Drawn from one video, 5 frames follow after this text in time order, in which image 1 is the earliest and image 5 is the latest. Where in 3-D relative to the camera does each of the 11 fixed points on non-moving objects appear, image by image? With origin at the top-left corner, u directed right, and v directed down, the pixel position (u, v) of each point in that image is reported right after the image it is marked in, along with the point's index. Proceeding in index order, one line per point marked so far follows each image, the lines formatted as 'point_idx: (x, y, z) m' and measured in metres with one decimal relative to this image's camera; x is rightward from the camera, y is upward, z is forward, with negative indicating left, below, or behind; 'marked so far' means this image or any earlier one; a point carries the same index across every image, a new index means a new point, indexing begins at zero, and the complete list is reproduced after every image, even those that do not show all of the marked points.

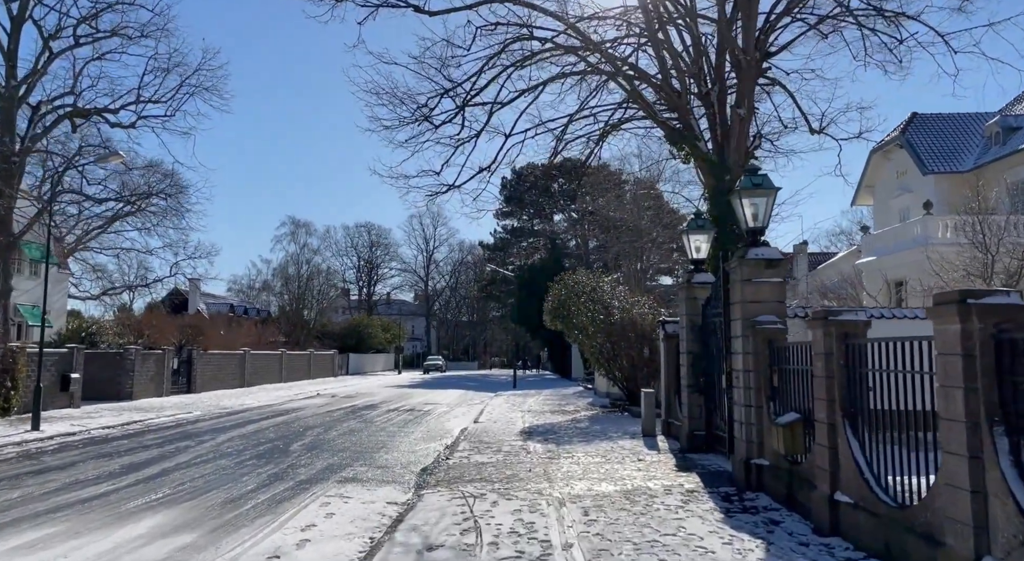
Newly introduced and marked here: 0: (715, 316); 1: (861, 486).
0: (+3.6, -0.6, +12.6) m
1: (+3.3, -2.0, +6.8) m
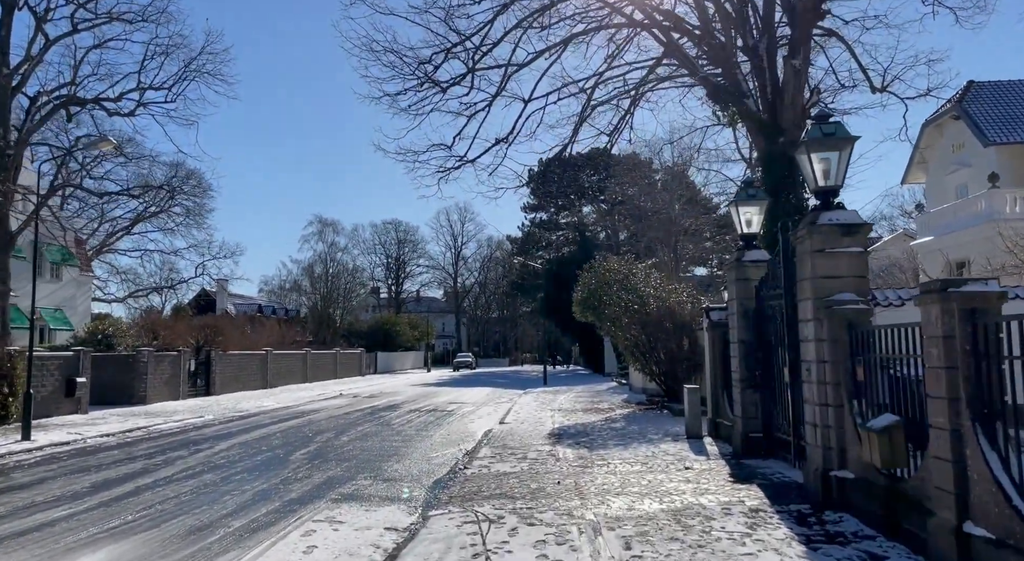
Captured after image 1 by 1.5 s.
0: (+4.0, -0.3, +10.7) m
1: (+3.5, -1.7, +4.9) m
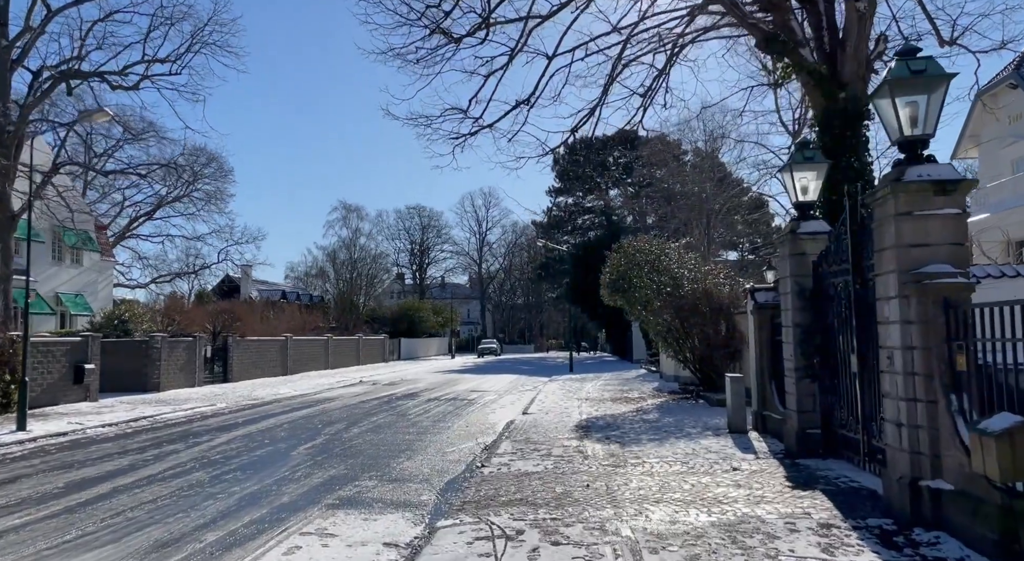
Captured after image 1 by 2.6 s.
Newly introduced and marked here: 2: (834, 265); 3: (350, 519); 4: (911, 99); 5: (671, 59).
0: (+4.3, +0.1, +9.3) m
1: (+3.5, -1.4, +3.5) m
2: (+4.3, +0.2, +9.4) m
3: (-1.7, -2.6, +7.7) m
4: (+3.9, +1.8, +6.9) m
5: (+2.8, +3.9, +12.6) m
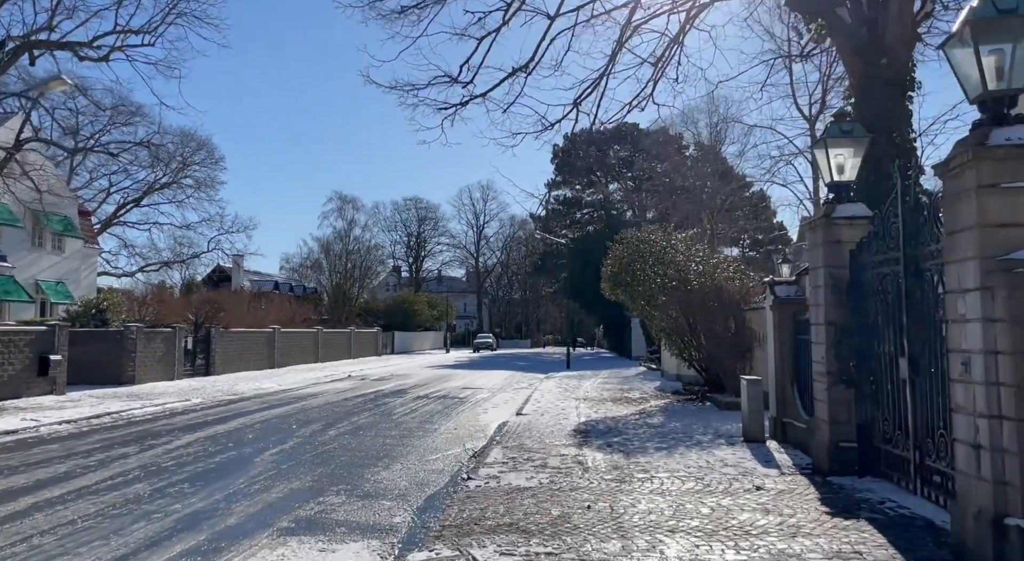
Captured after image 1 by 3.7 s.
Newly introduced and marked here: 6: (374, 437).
0: (+4.2, +0.2, +8.0) m
1: (+3.5, -1.4, +2.3) m
2: (+4.2, +0.3, +8.1) m
3: (-1.9, -2.4, +6.4) m
4: (+3.8, +1.9, +5.6) m
5: (+2.8, +4.1, +11.3) m
6: (-2.5, -2.9, +13.1) m
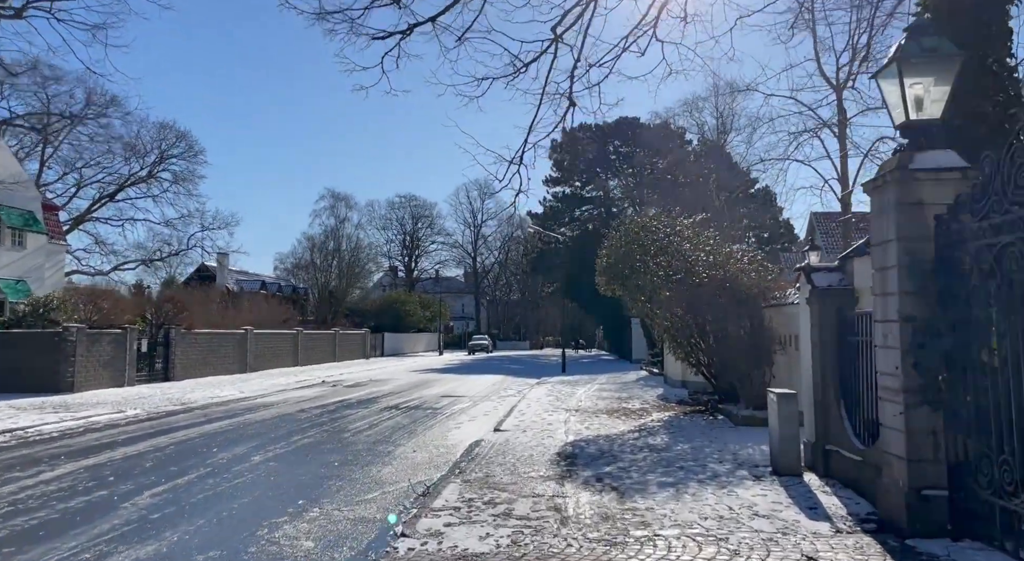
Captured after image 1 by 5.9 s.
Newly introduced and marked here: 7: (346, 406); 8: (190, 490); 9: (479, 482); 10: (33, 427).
0: (+3.7, +0.3, +5.4) m
1: (+2.9, -1.2, -0.3) m
2: (+3.7, +0.5, +5.5) m
3: (-2.4, -2.2, +3.8) m
4: (+3.3, +2.0, +3.0) m
5: (+2.3, +4.3, +8.7) m
6: (-3.0, -2.7, +10.5) m
7: (-4.3, -3.3, +18.4) m
8: (-3.9, -2.5, +8.6) m
9: (-0.4, -2.6, +9.2) m
10: (-9.9, -3.0, +14.7) m
